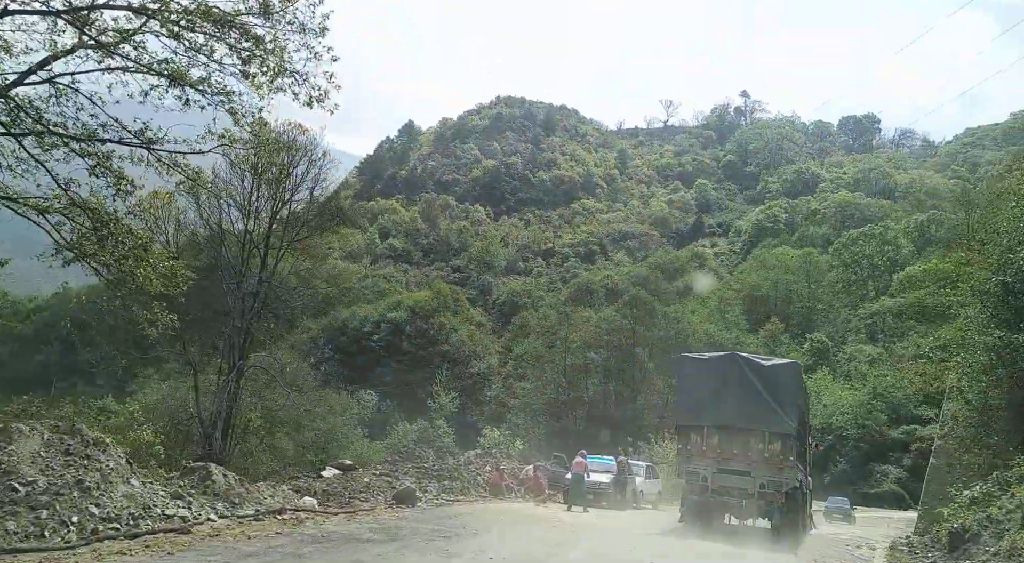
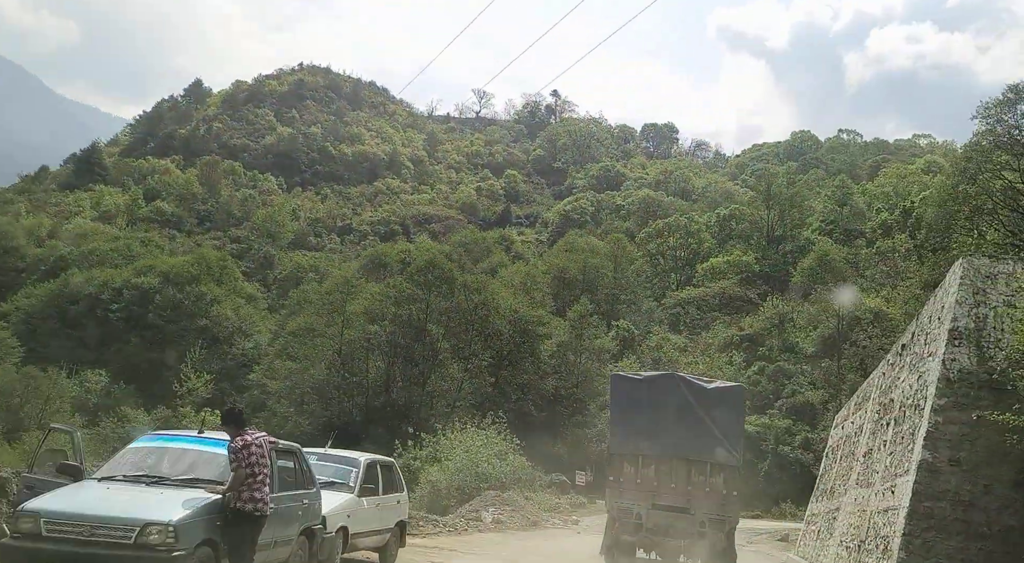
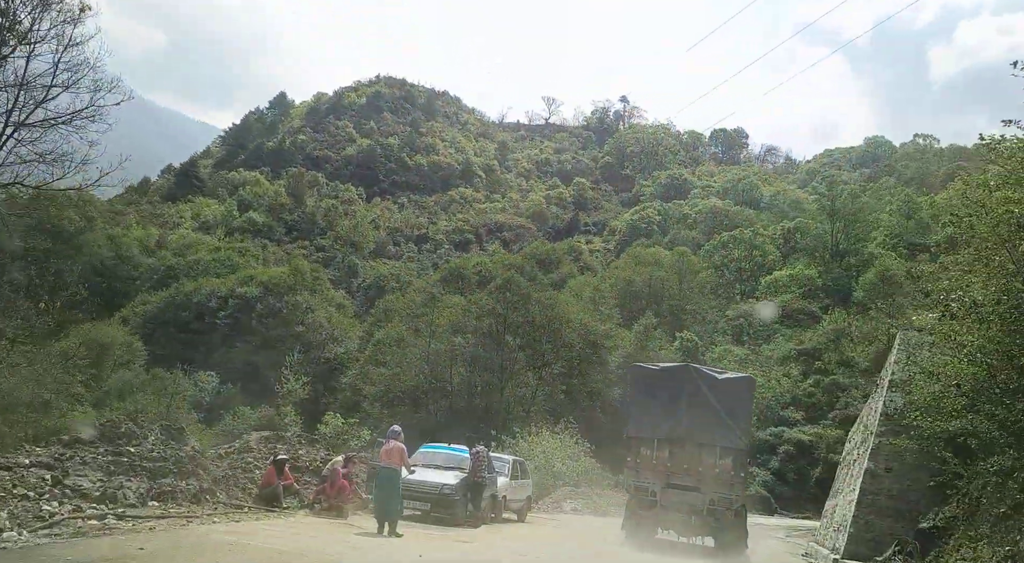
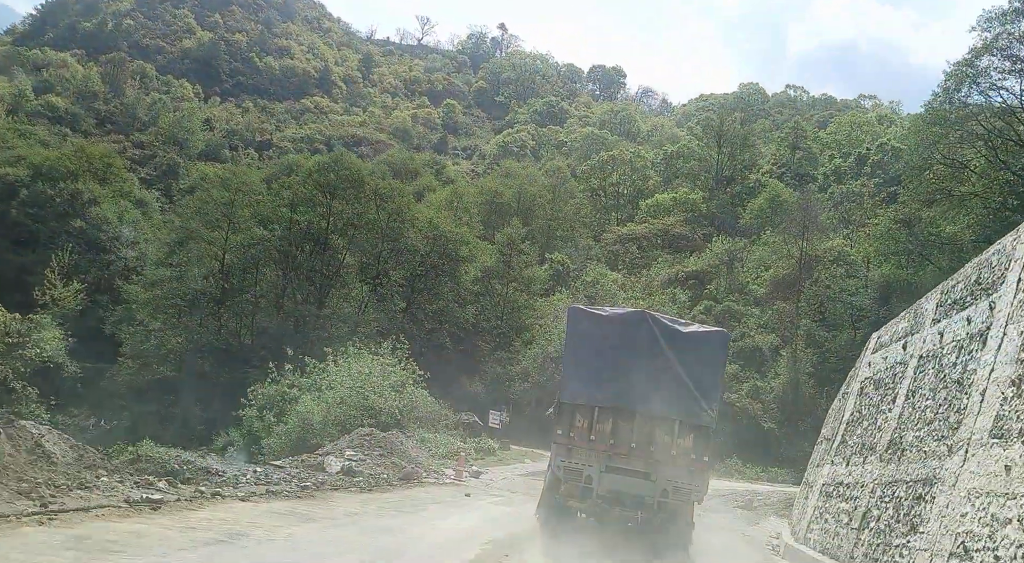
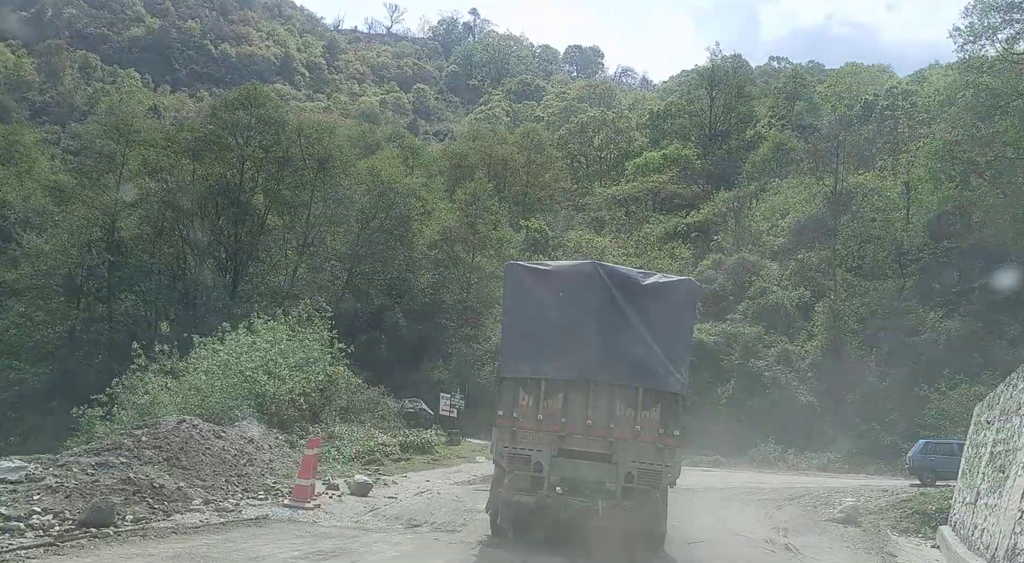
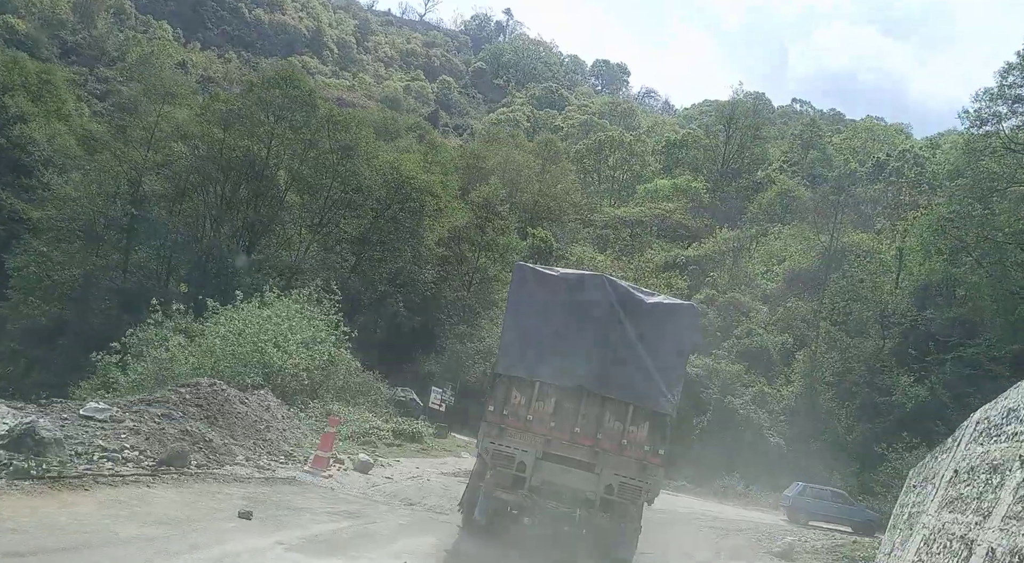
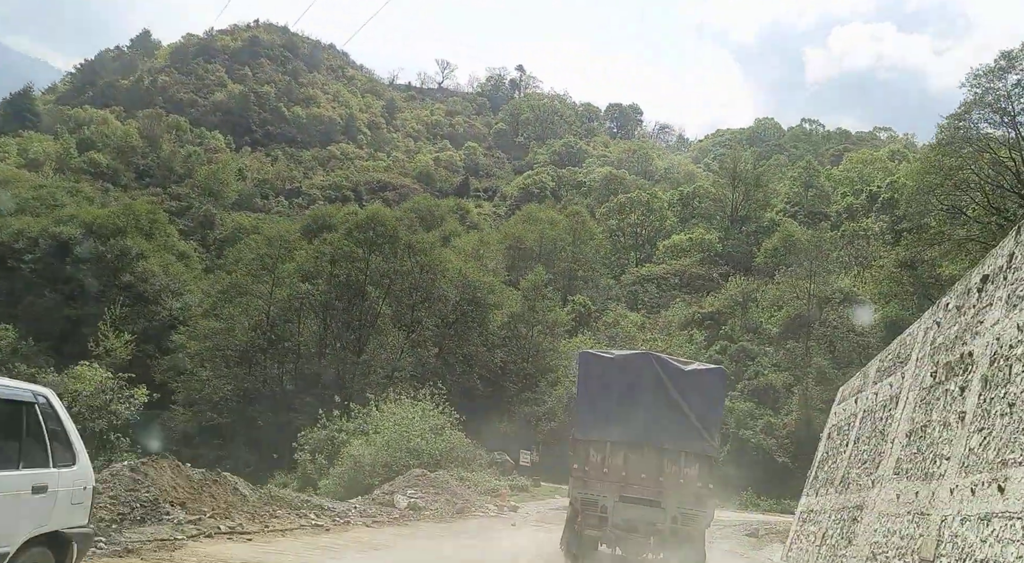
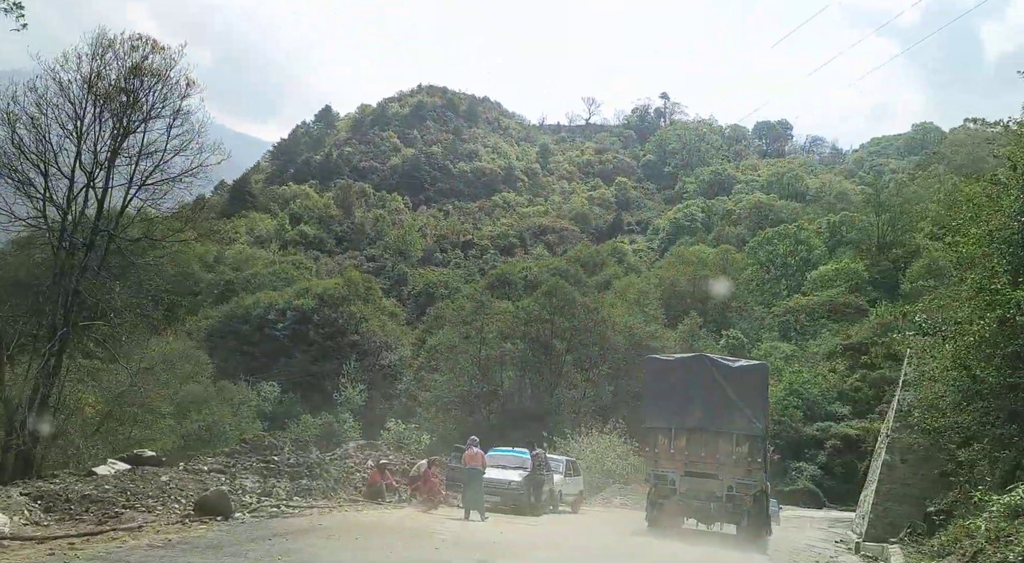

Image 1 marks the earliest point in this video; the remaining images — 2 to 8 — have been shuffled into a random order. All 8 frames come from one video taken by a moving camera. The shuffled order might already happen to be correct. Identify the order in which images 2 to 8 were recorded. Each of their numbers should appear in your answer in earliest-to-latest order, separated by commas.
8, 3, 2, 7, 4, 6, 5
